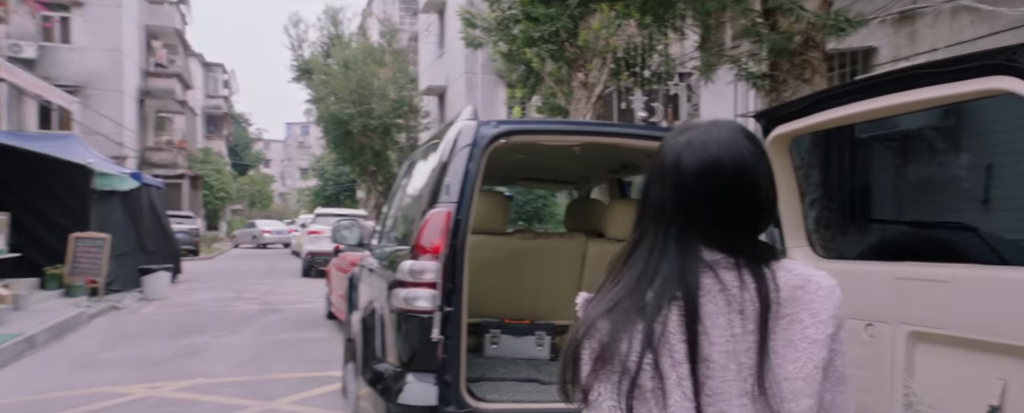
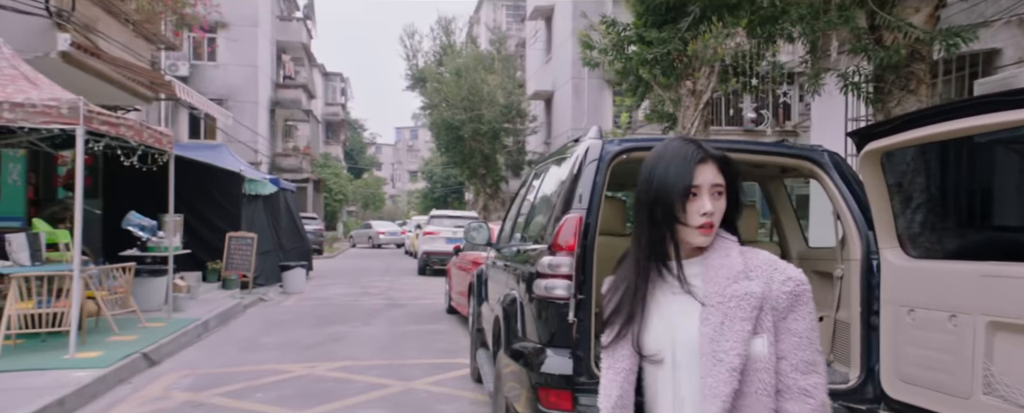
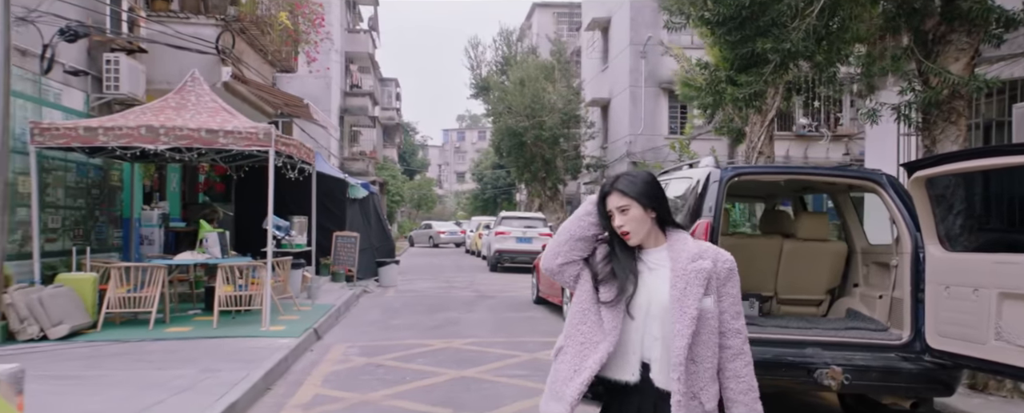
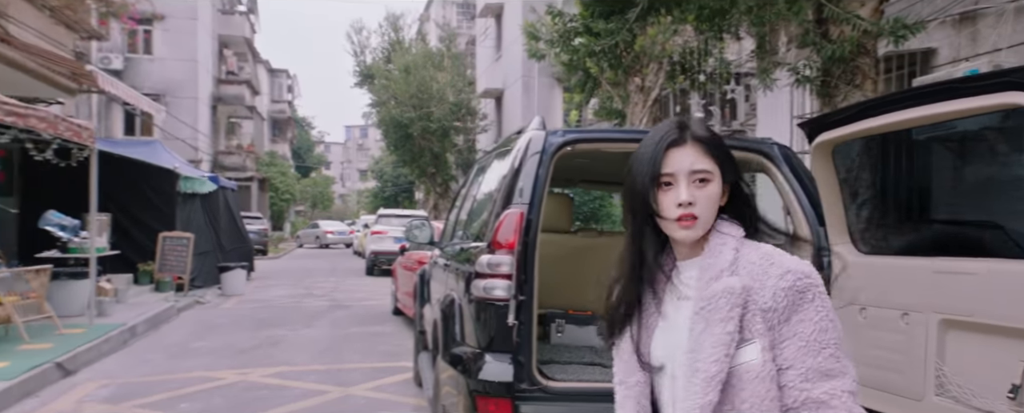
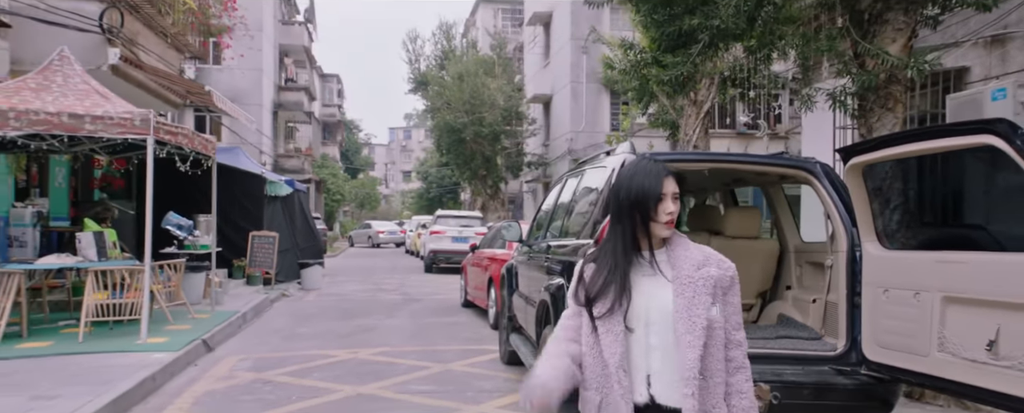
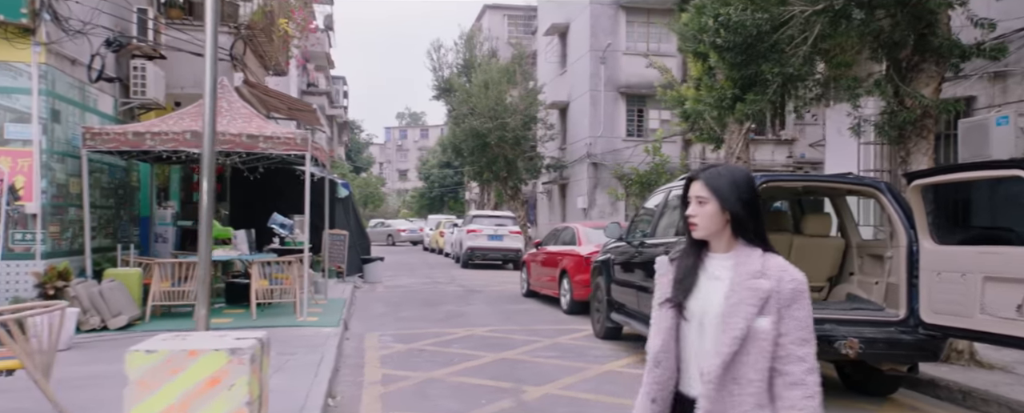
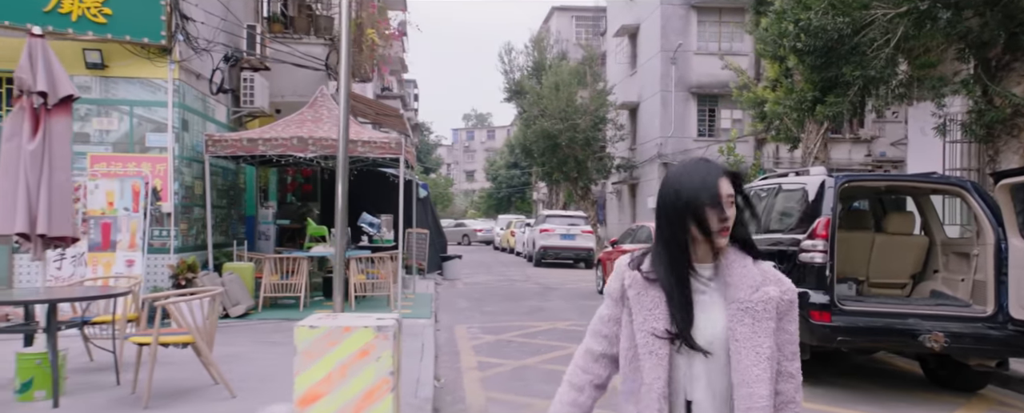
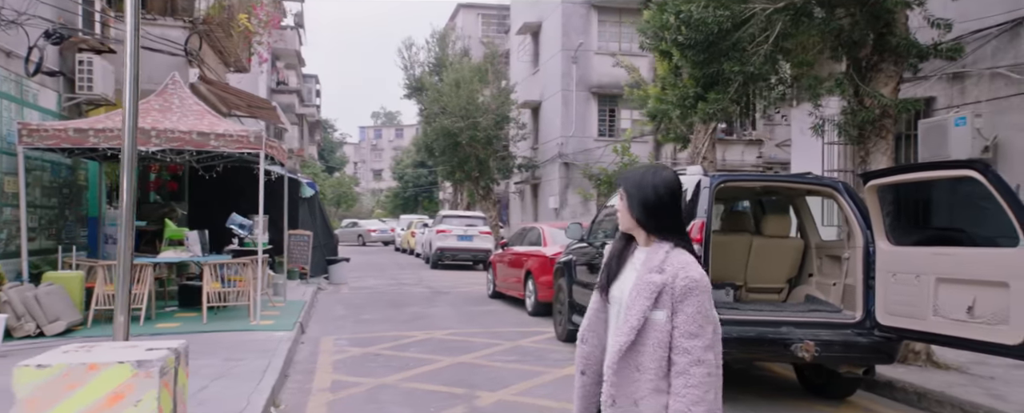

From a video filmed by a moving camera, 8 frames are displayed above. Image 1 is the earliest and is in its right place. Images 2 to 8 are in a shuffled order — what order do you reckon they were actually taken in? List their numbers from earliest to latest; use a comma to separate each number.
4, 2, 5, 3, 8, 6, 7
